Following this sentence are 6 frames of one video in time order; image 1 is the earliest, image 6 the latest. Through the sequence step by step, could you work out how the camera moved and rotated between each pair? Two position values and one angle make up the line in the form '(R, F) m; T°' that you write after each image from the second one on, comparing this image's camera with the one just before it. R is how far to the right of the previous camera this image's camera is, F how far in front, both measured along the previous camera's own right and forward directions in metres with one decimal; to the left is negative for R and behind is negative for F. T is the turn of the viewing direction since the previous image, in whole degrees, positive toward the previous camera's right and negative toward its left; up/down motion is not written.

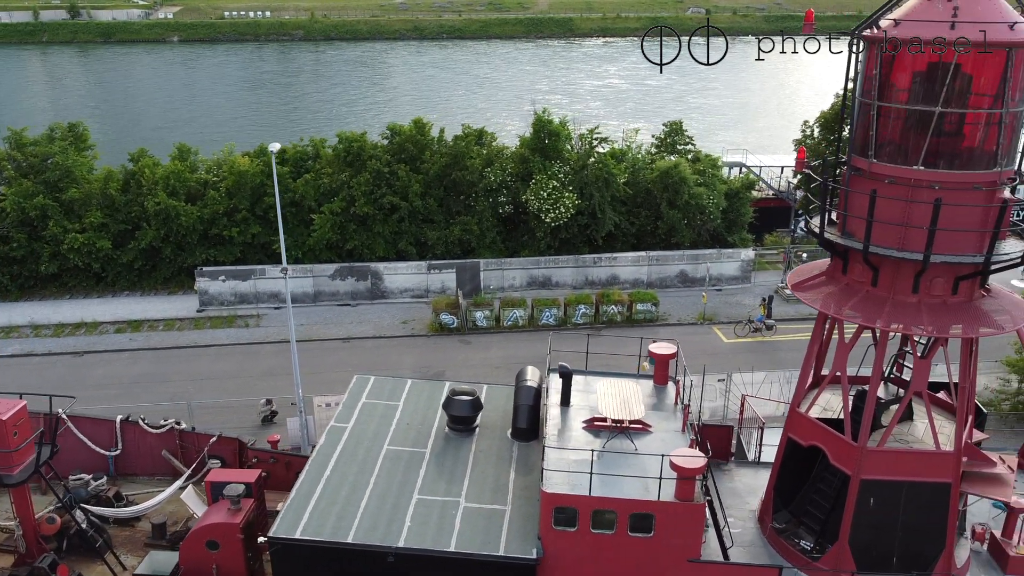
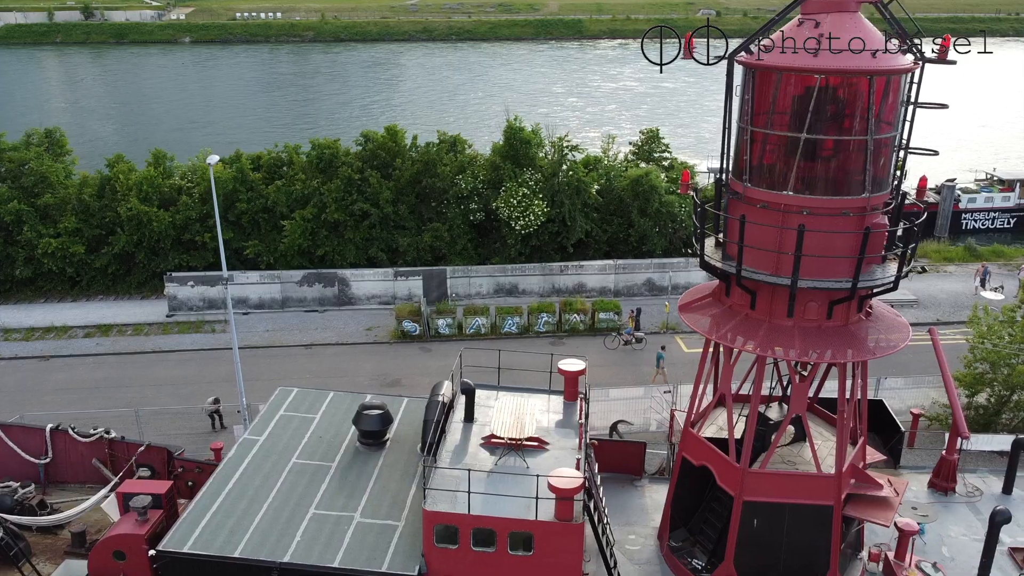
(+2.2, -0.1) m; -1°
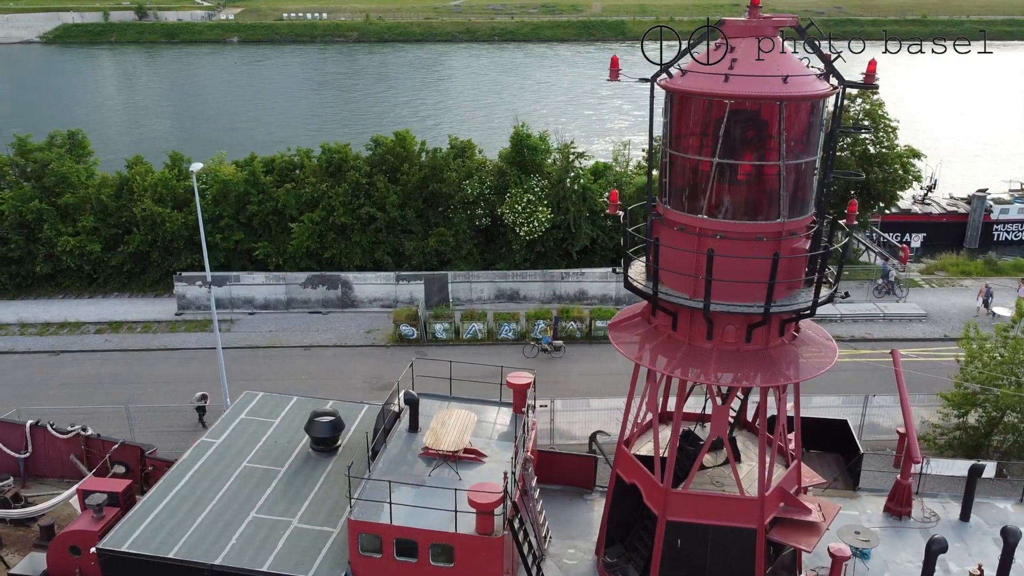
(+2.0, -0.1) m; -3°
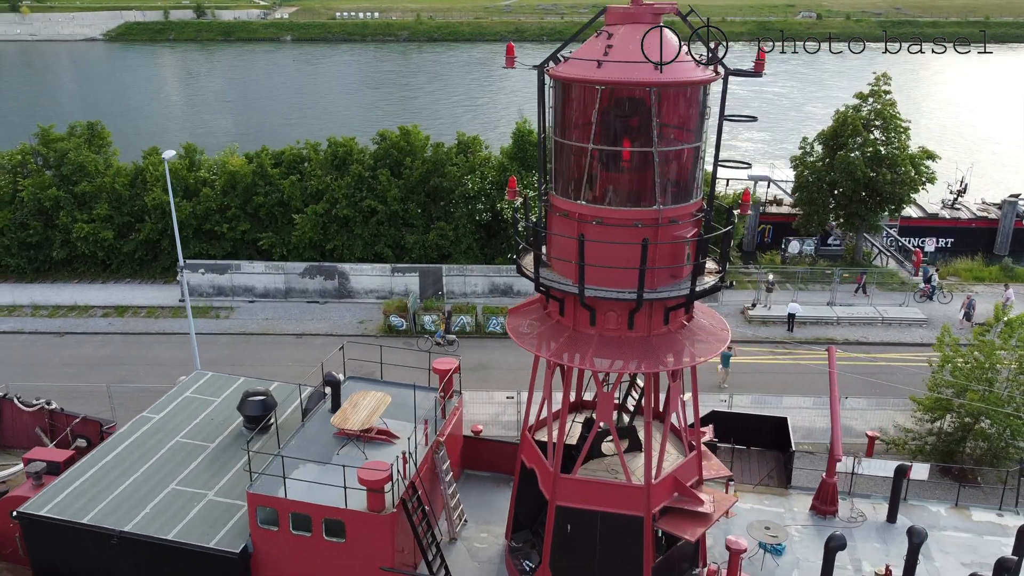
(+2.6, -0.1) m; -4°
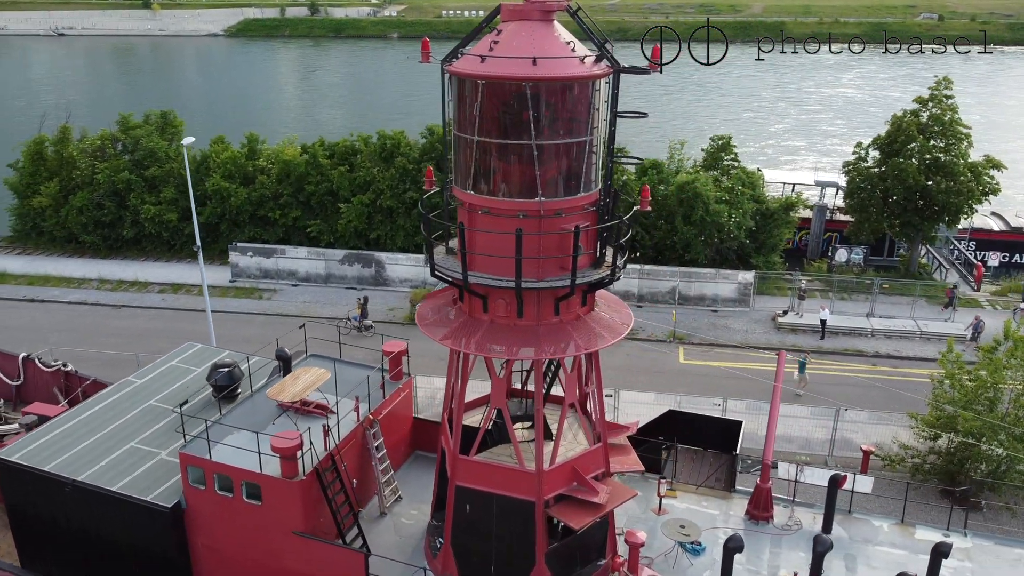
(+3.3, -0.3) m; -7°
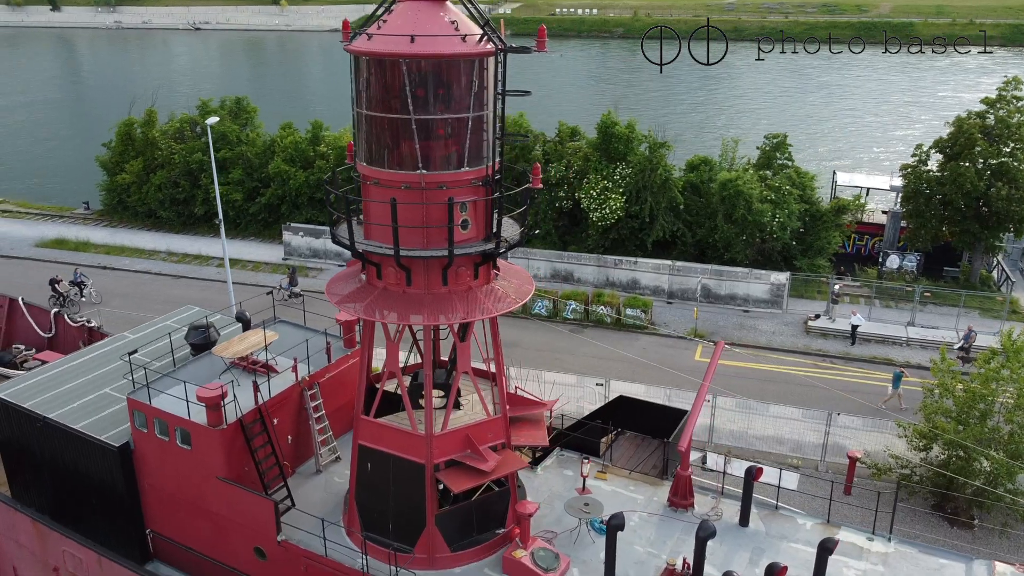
(+3.7, -0.3) m; -8°
